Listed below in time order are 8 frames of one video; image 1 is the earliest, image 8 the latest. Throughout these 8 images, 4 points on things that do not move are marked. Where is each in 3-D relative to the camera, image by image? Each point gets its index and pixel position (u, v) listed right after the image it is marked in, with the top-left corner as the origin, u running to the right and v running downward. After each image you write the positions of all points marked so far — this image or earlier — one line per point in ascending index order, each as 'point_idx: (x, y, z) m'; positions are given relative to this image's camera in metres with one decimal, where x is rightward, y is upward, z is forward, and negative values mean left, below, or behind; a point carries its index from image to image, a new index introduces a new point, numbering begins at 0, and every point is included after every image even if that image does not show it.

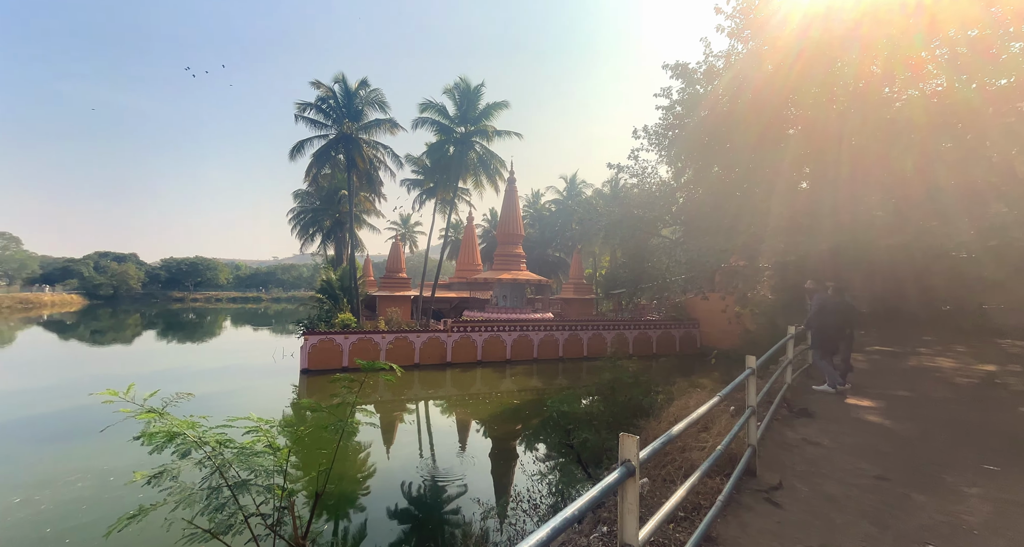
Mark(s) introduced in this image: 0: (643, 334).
0: (+4.9, -2.3, +15.9) m
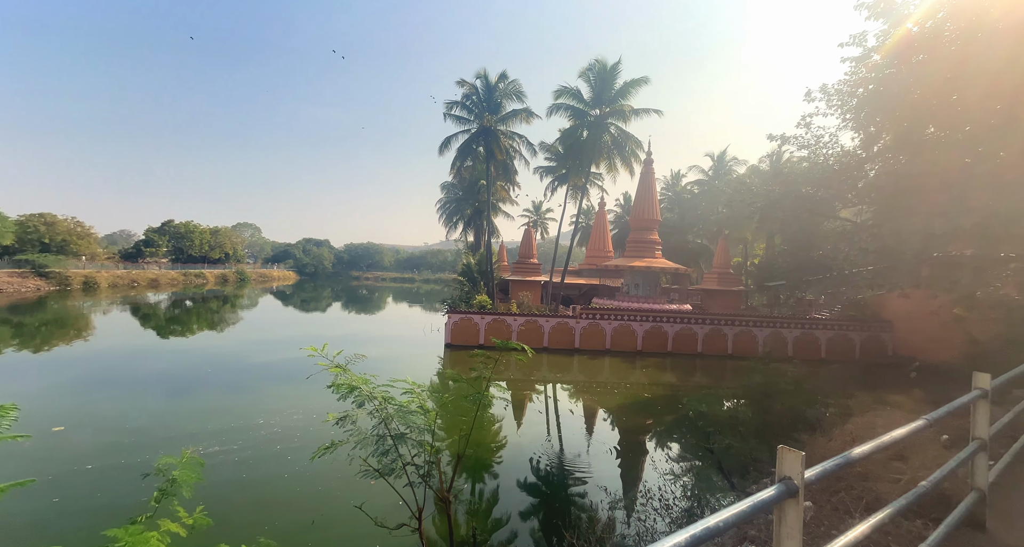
0: (+9.4, -1.9, +13.6) m
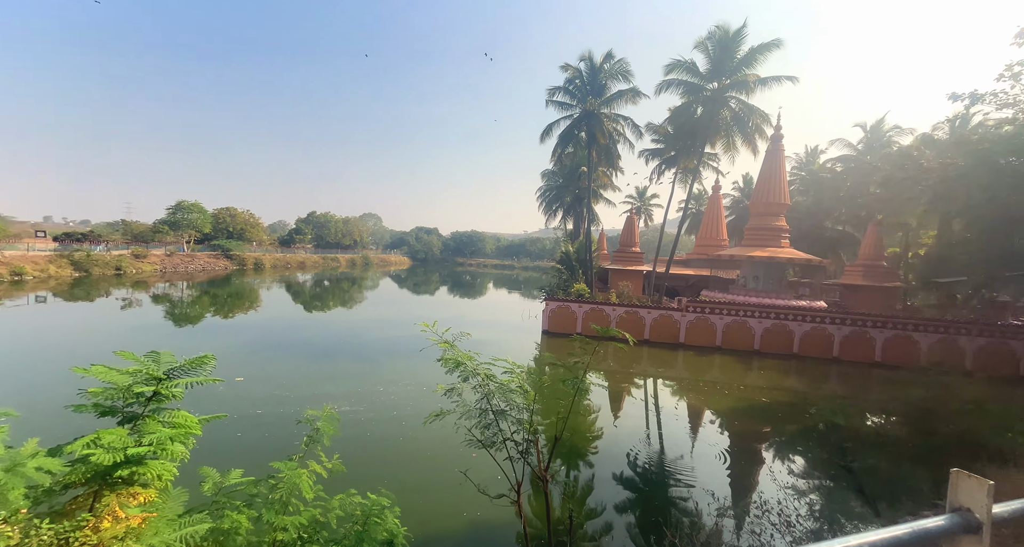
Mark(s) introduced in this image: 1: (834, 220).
0: (+12.2, -1.8, +11.0) m
1: (+12.8, +2.1, +17.0) m
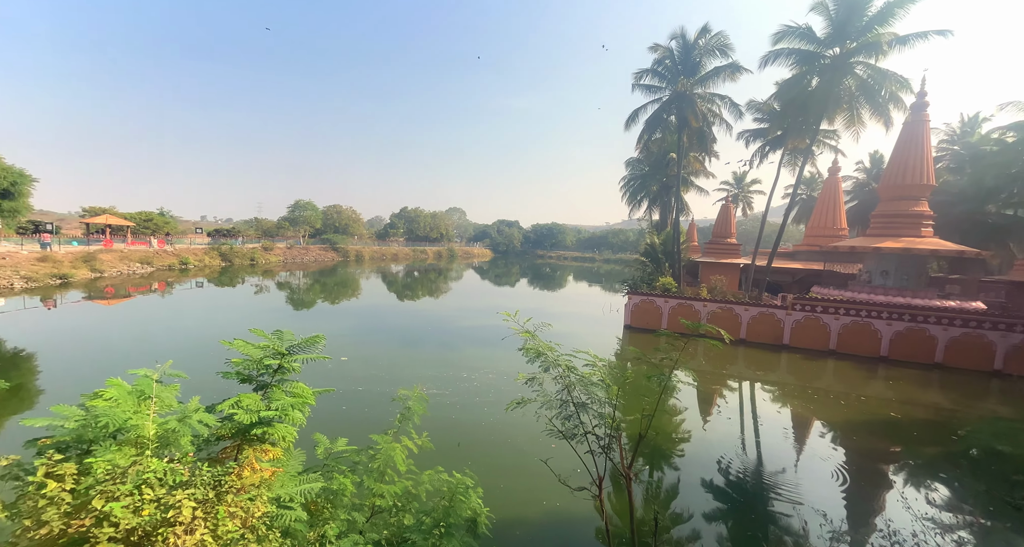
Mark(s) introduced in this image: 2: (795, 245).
0: (+14.1, -1.7, +8.2) m
1: (+15.8, +2.3, +14.0) m
2: (+12.8, +1.3, +19.3) m
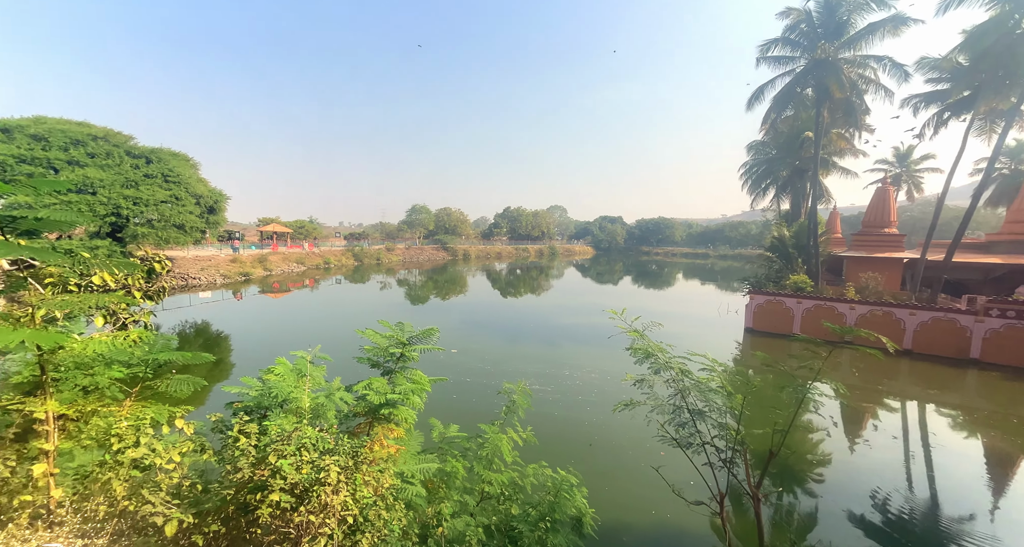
0: (+16.1, -1.6, +4.2) m
1: (+19.1, +2.4, +9.3) m
2: (+17.5, +1.5, +15.2) m
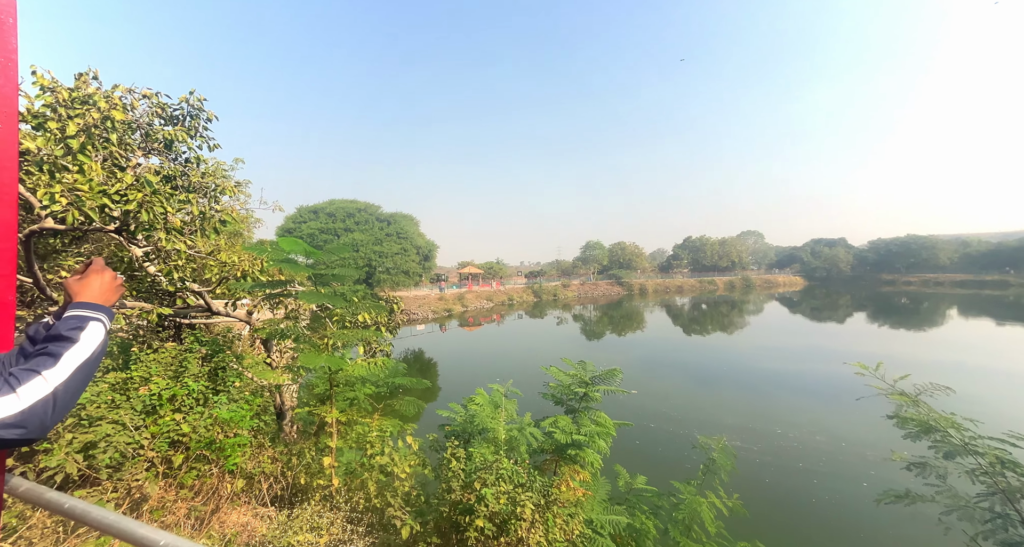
0: (+16.9, -1.5, -5.3) m
1: (+21.7, +2.3, -1.5) m
2: (+22.5, +0.8, +4.5) m
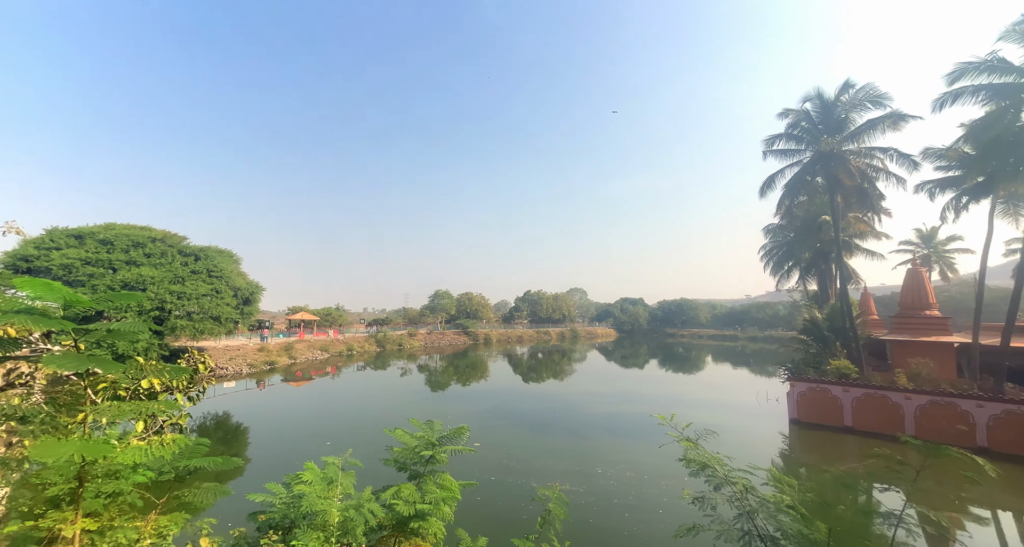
0: (+16.5, -2.8, +2.7) m
1: (+19.7, +0.3, +8.4) m
2: (+18.4, -1.9, +14.0) m
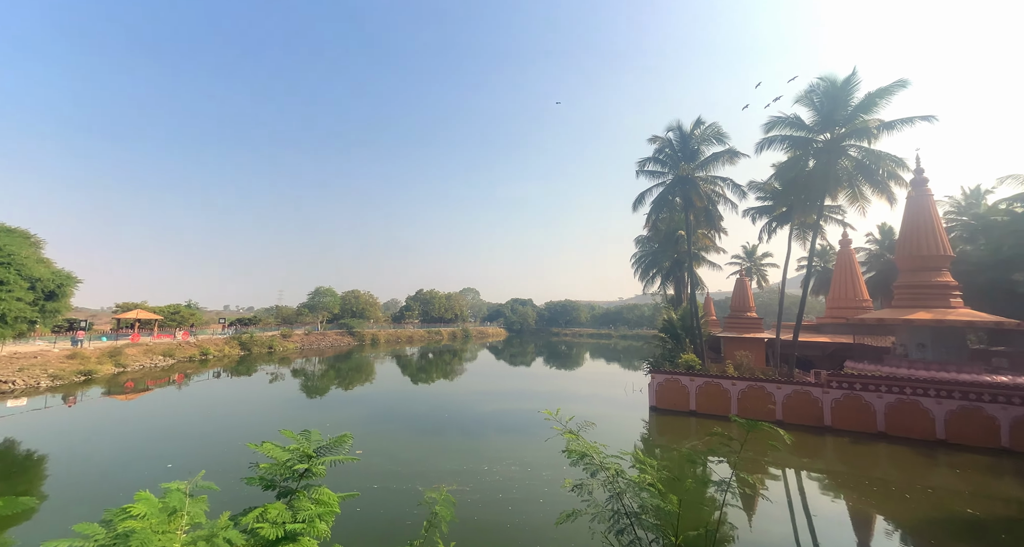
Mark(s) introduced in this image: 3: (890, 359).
0: (+14.8, -3.3, +7.7) m
1: (+16.6, -0.3, +14.0) m
2: (+13.9, -2.4, +19.1) m
3: (+10.9, -2.9, +12.1) m
